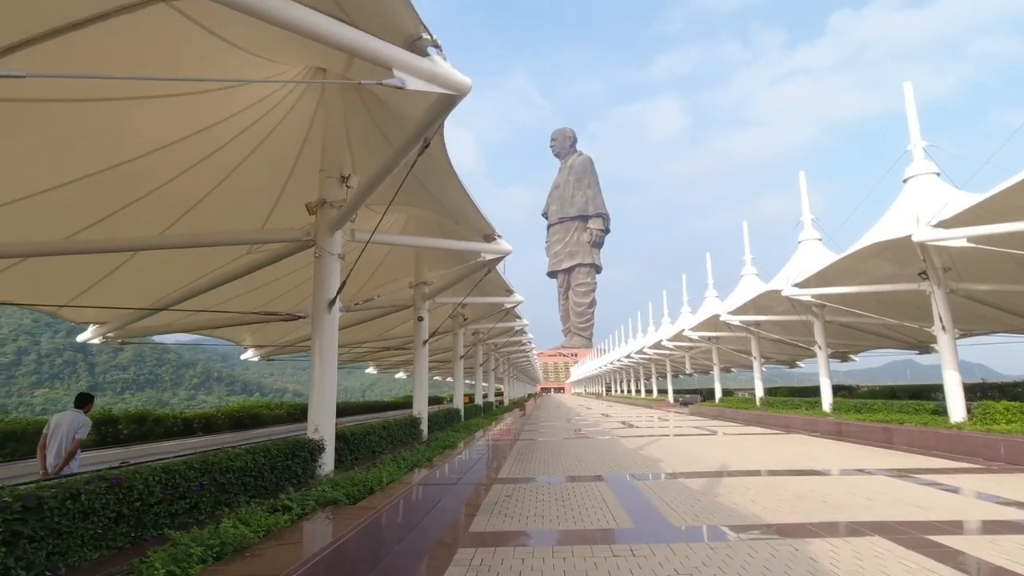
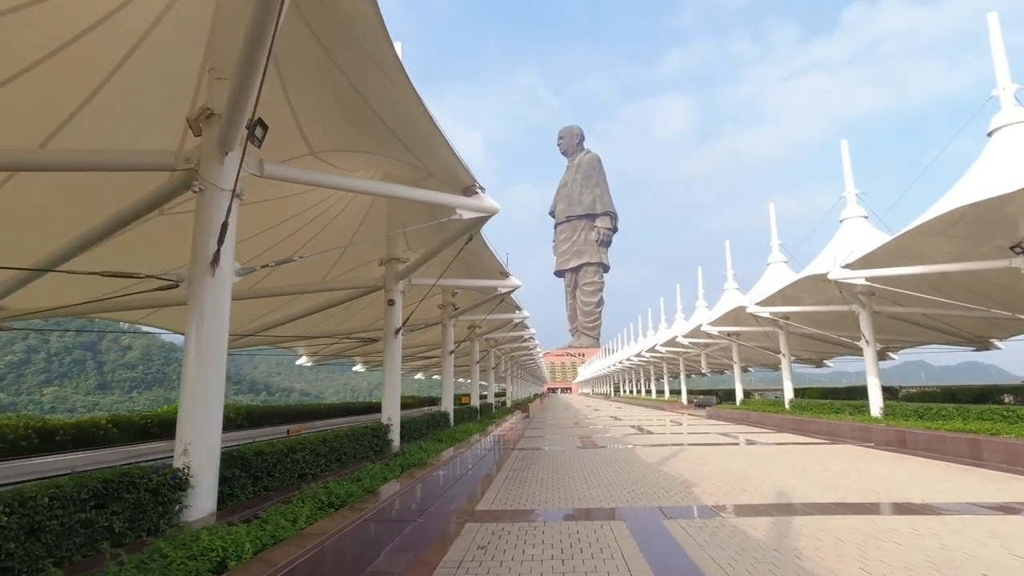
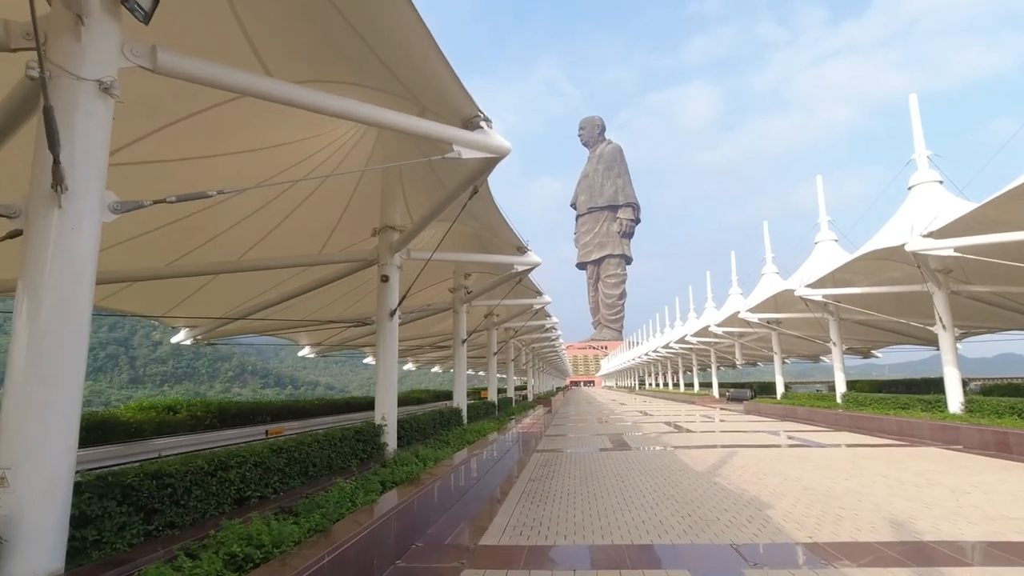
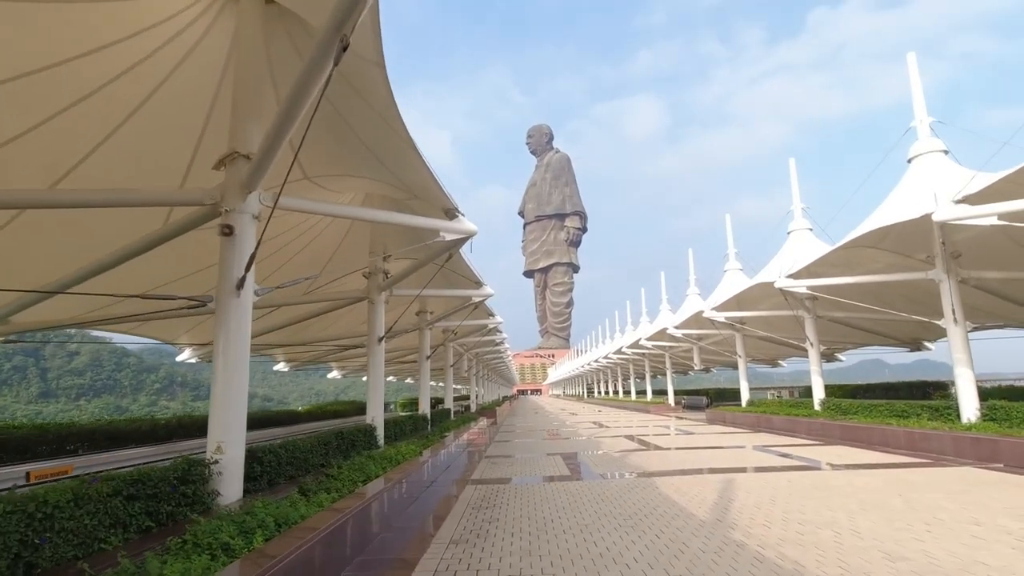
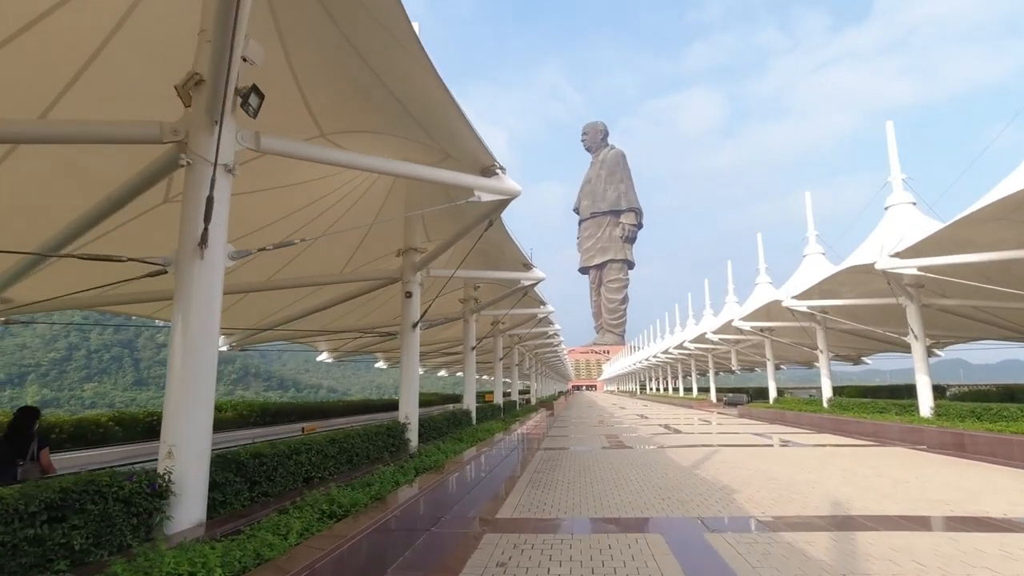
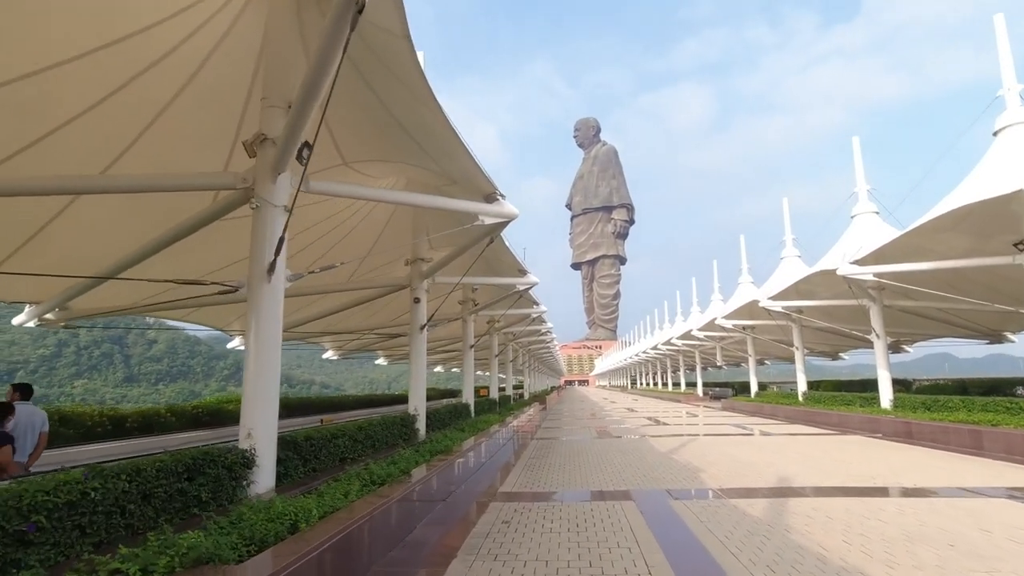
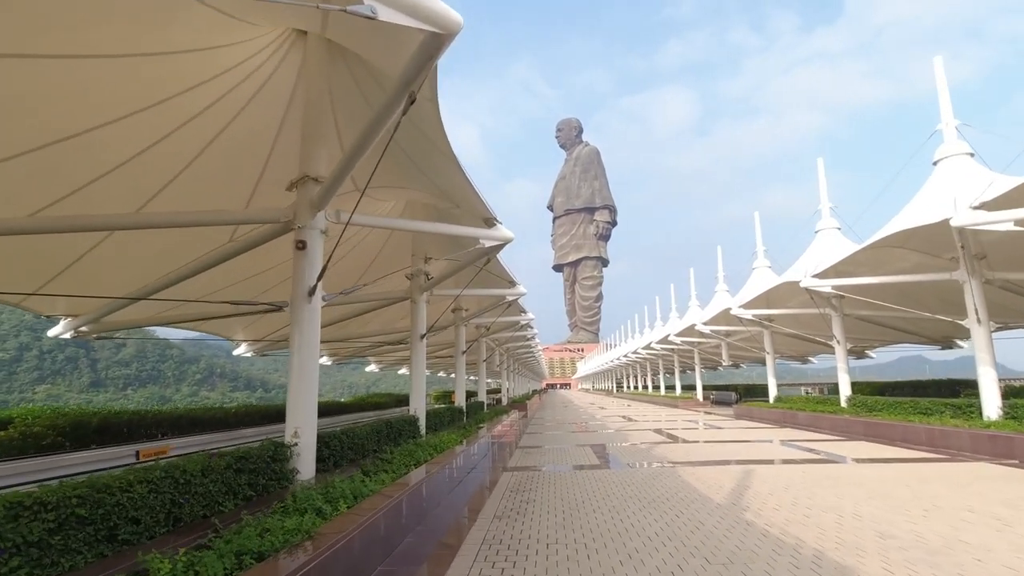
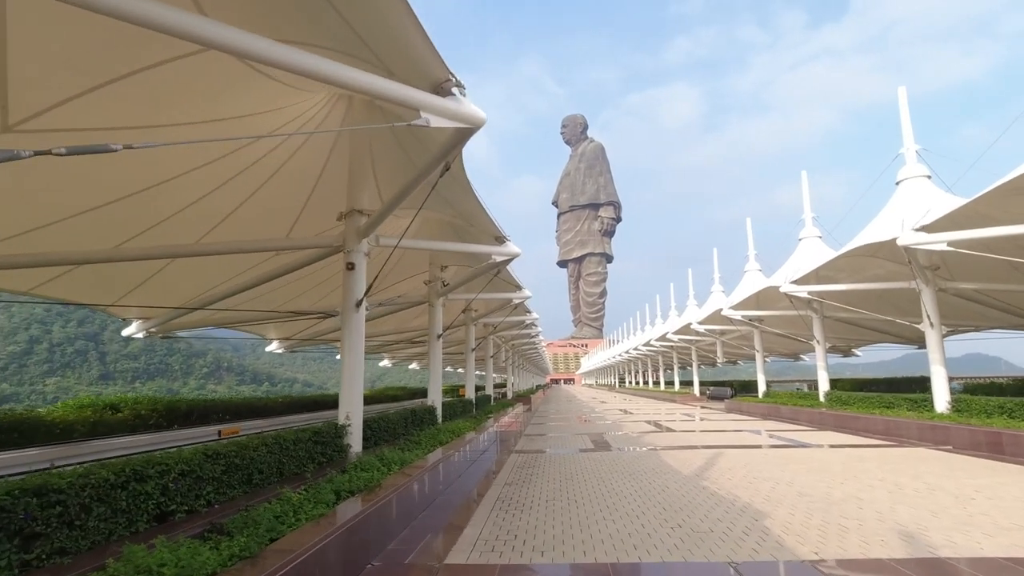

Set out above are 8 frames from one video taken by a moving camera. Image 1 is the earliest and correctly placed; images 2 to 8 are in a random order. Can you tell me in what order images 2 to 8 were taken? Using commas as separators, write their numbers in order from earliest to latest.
6, 2, 5, 3, 8, 7, 4
